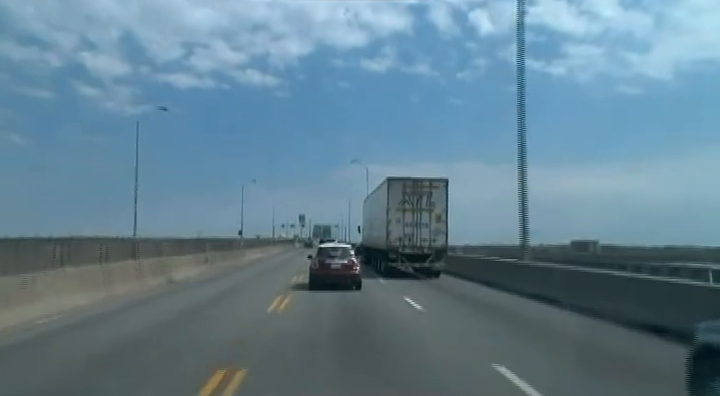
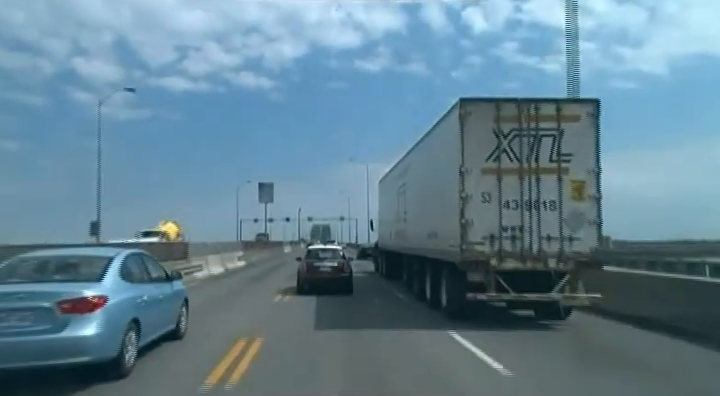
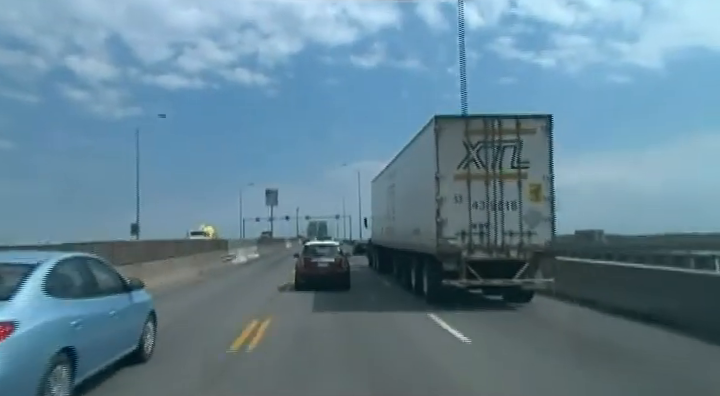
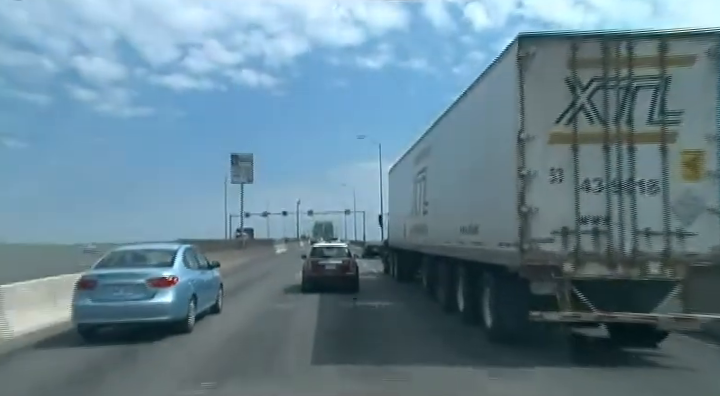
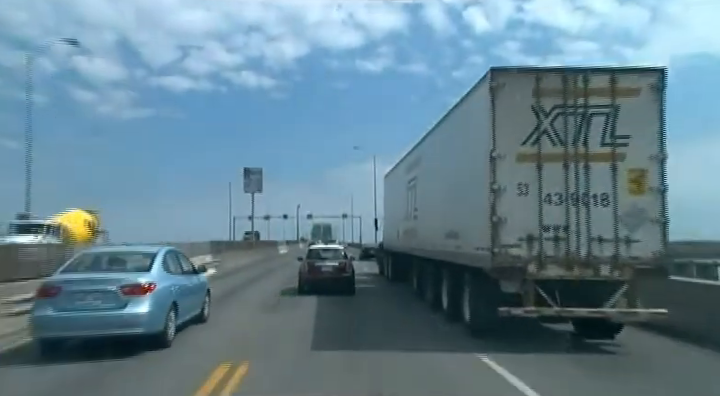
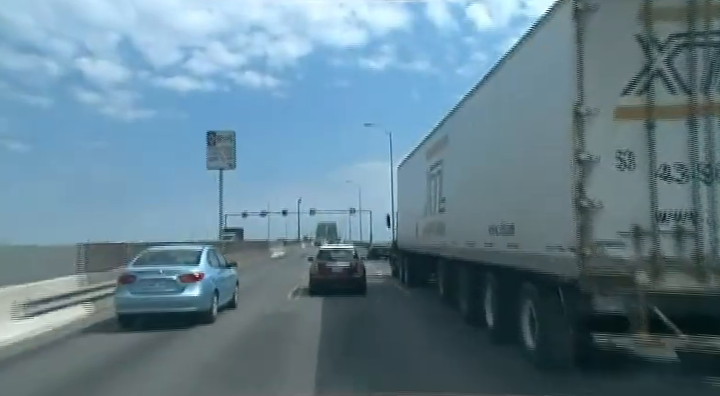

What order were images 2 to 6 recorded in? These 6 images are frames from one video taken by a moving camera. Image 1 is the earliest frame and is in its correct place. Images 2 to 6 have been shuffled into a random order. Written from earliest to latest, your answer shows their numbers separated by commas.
3, 2, 5, 4, 6
